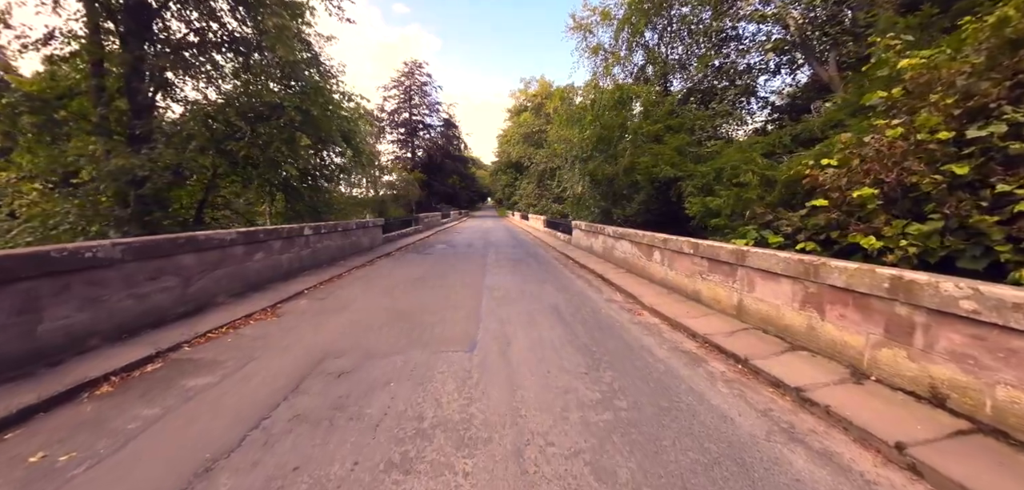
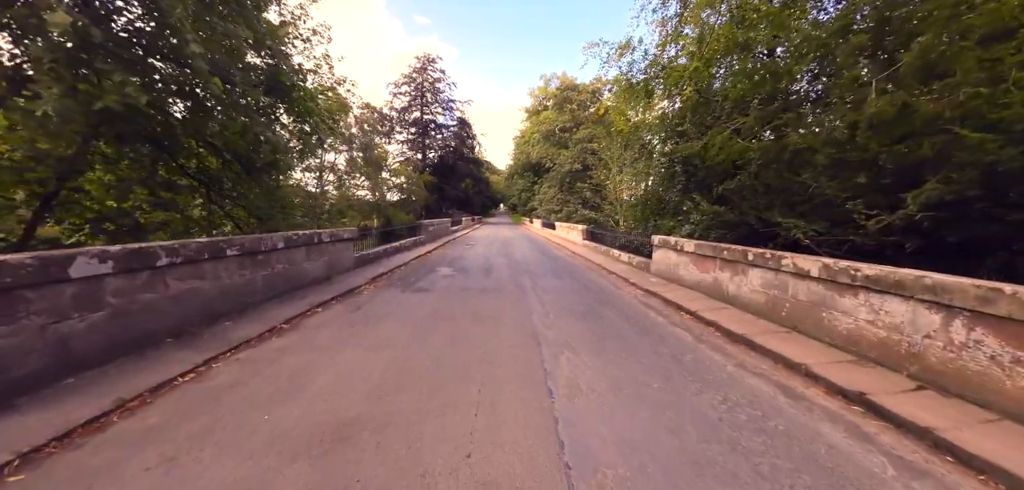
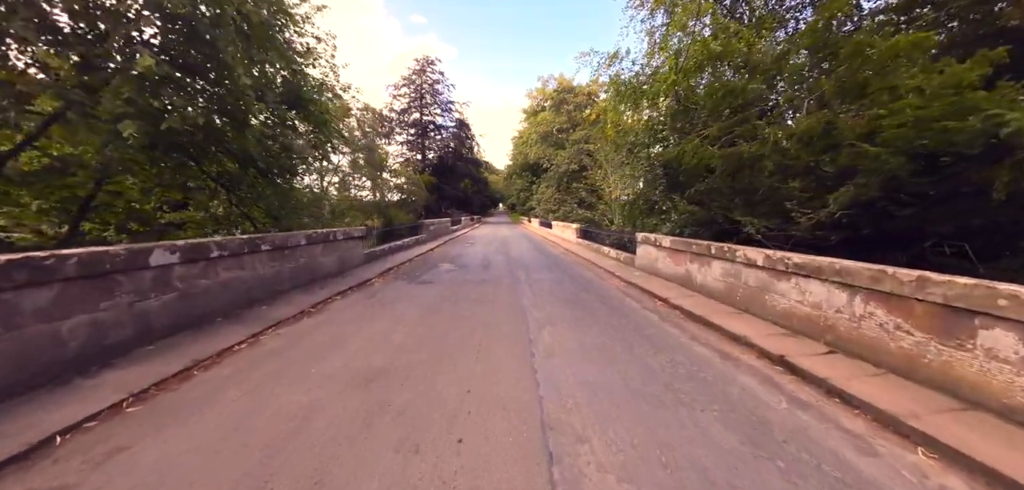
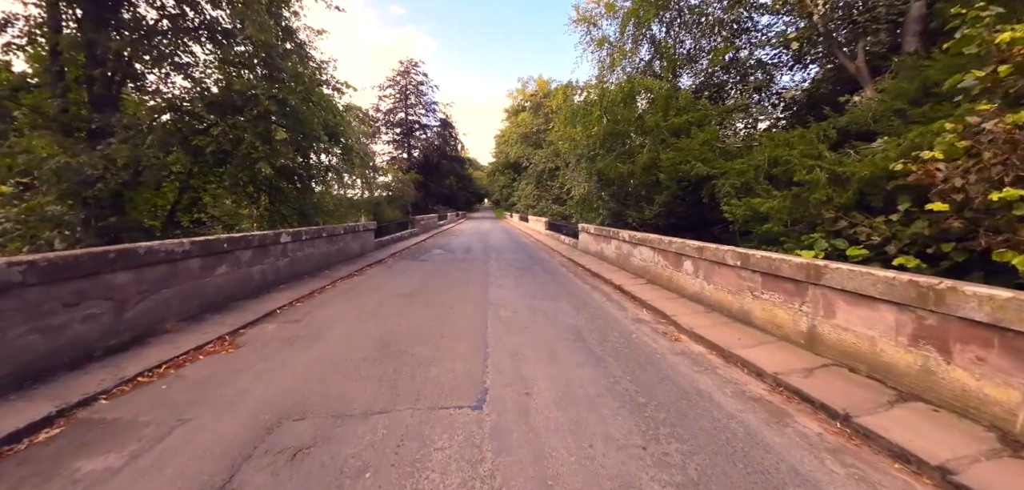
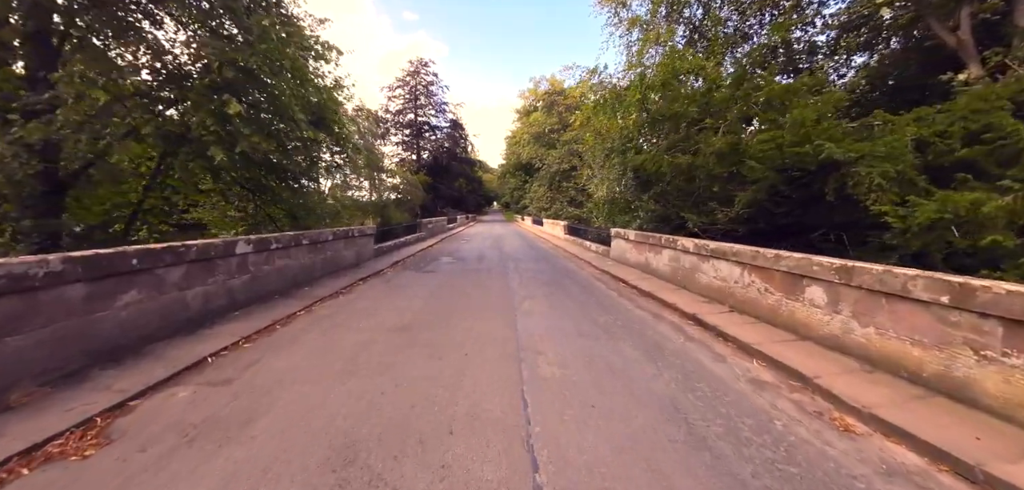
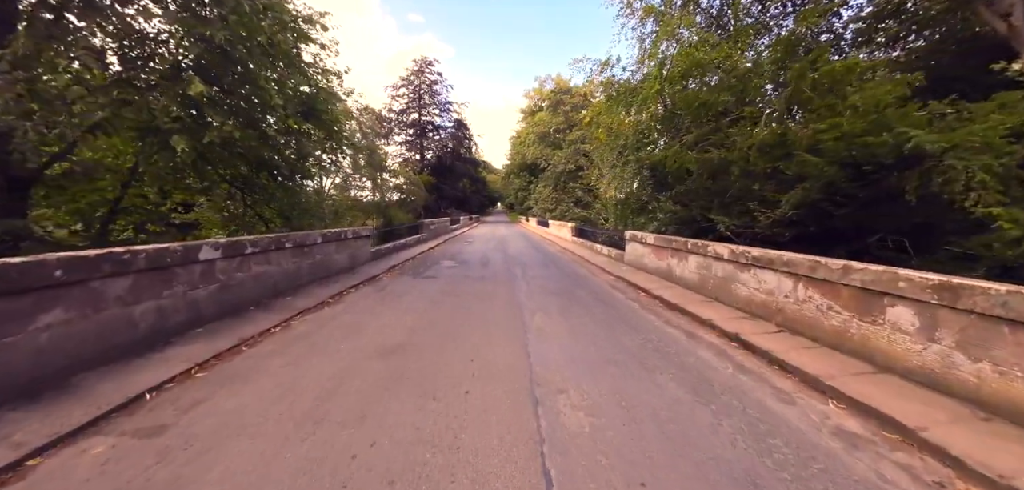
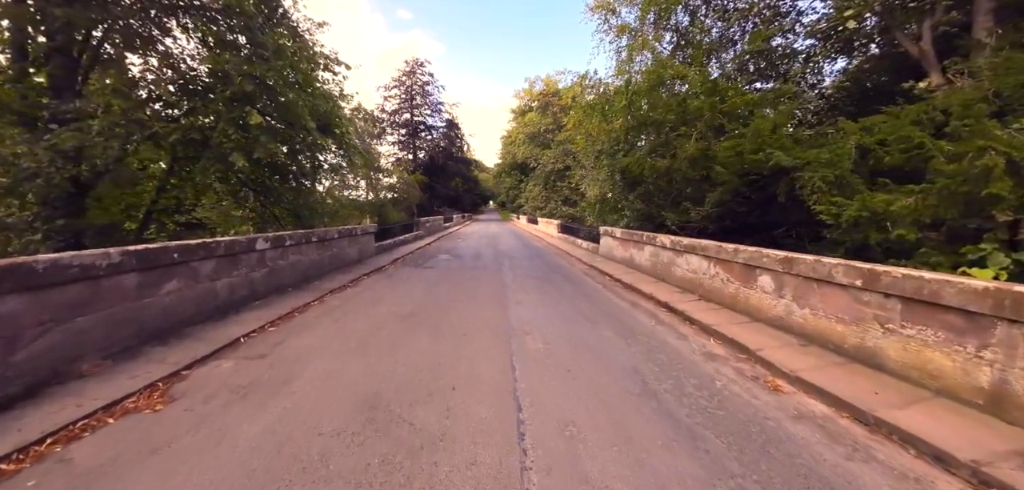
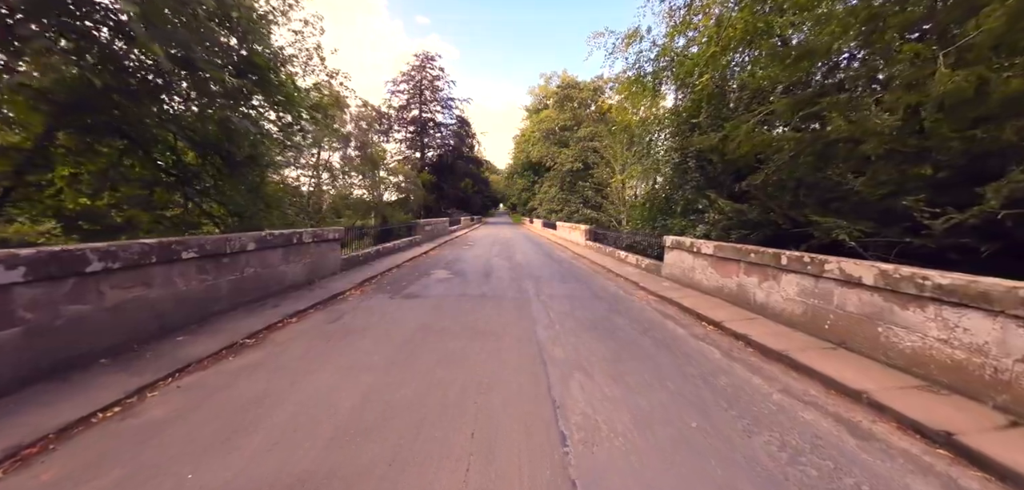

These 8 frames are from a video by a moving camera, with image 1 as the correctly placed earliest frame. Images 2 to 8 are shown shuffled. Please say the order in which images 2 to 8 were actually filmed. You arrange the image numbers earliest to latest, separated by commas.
4, 7, 5, 6, 3, 2, 8
